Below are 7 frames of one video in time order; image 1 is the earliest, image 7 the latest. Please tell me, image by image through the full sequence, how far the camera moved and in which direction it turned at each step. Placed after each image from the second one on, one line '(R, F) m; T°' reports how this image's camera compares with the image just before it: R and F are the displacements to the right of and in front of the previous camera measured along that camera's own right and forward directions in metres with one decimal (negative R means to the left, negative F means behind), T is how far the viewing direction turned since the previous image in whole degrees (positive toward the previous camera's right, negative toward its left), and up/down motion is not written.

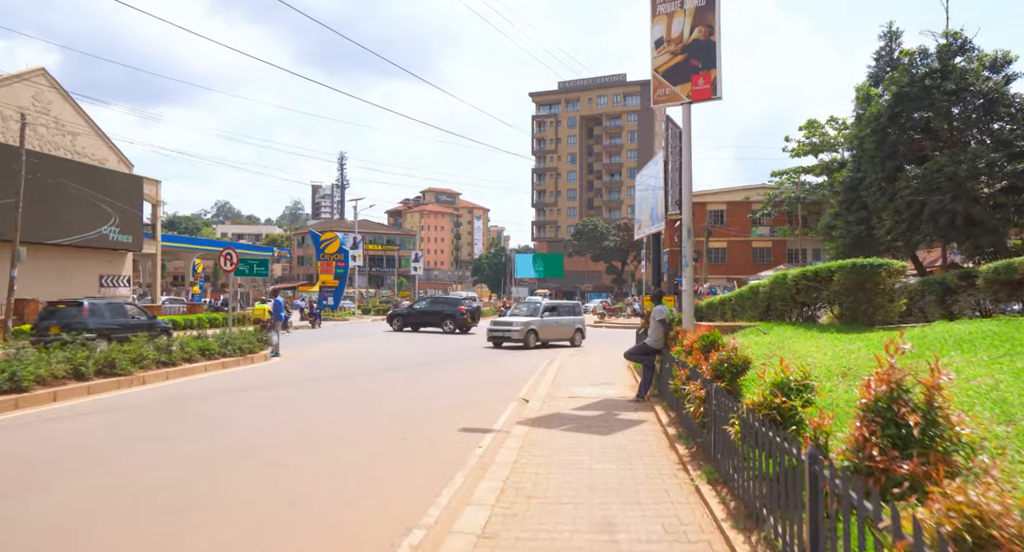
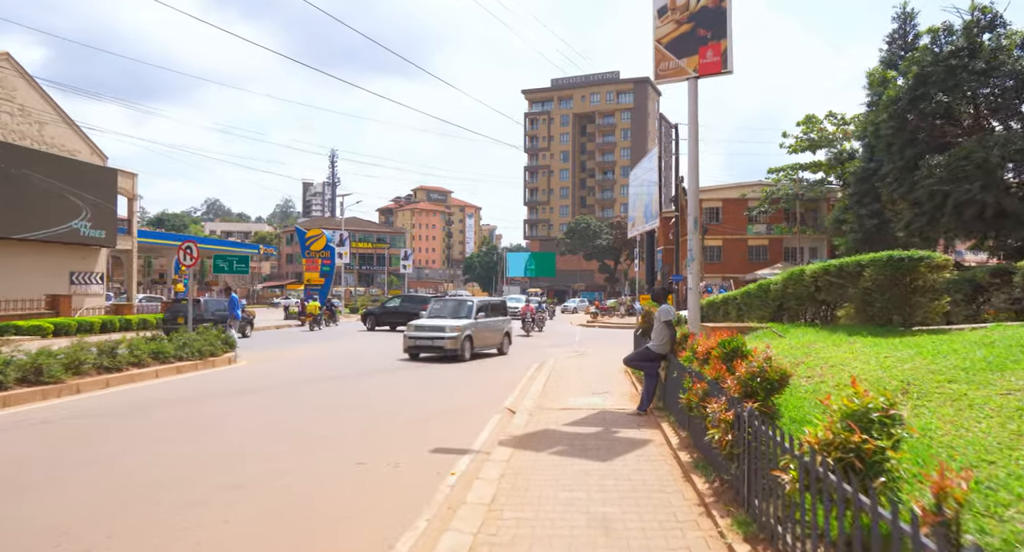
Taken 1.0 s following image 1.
(+0.1, +1.3) m; +1°
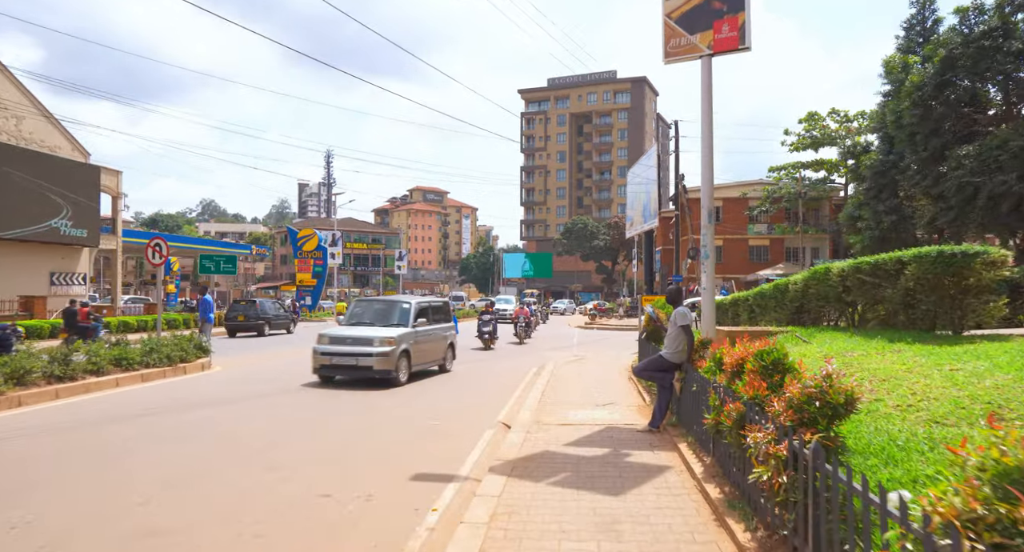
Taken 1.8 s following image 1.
(0.0, +1.1) m; 0°
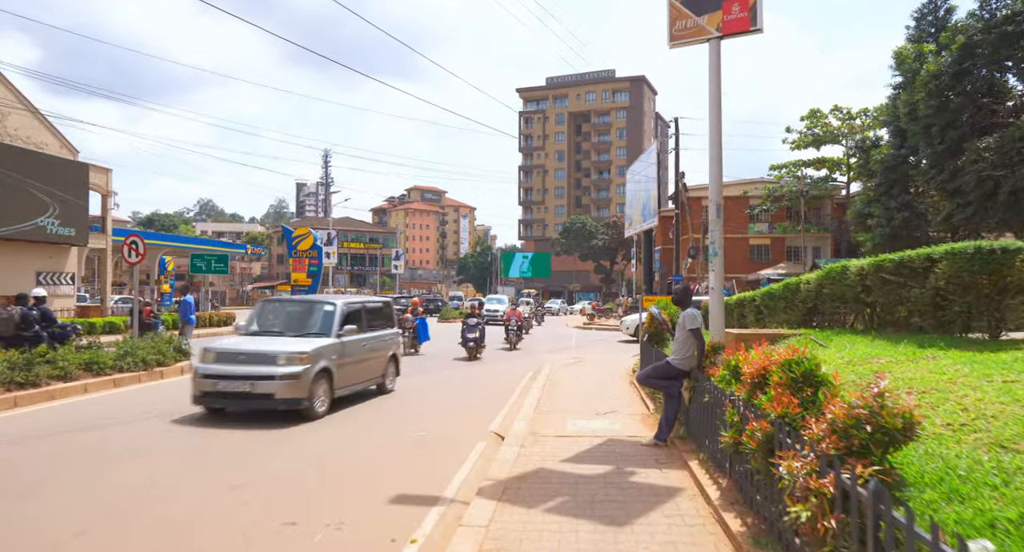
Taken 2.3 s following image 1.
(+0.1, +0.7) m; 0°
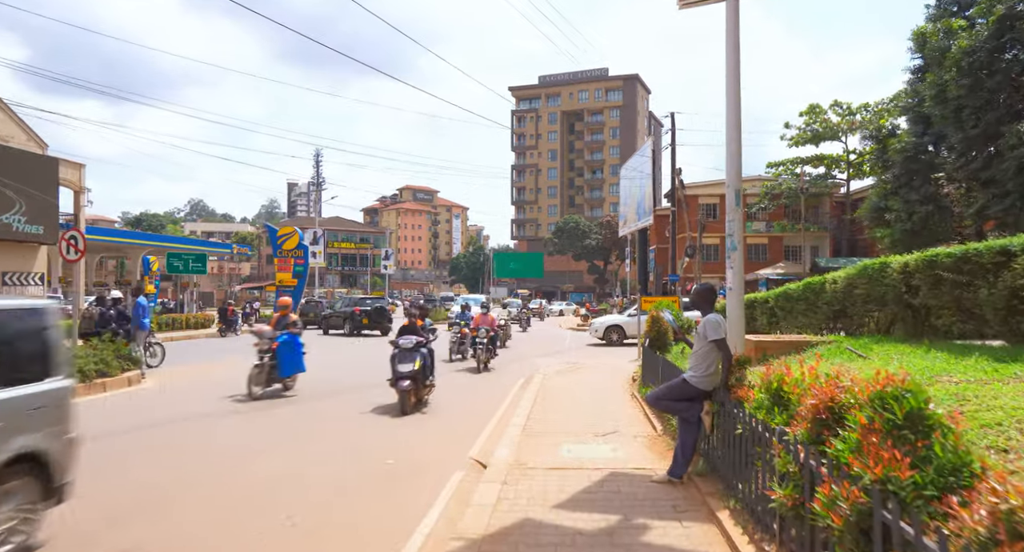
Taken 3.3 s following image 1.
(+0.1, +1.4) m; +1°
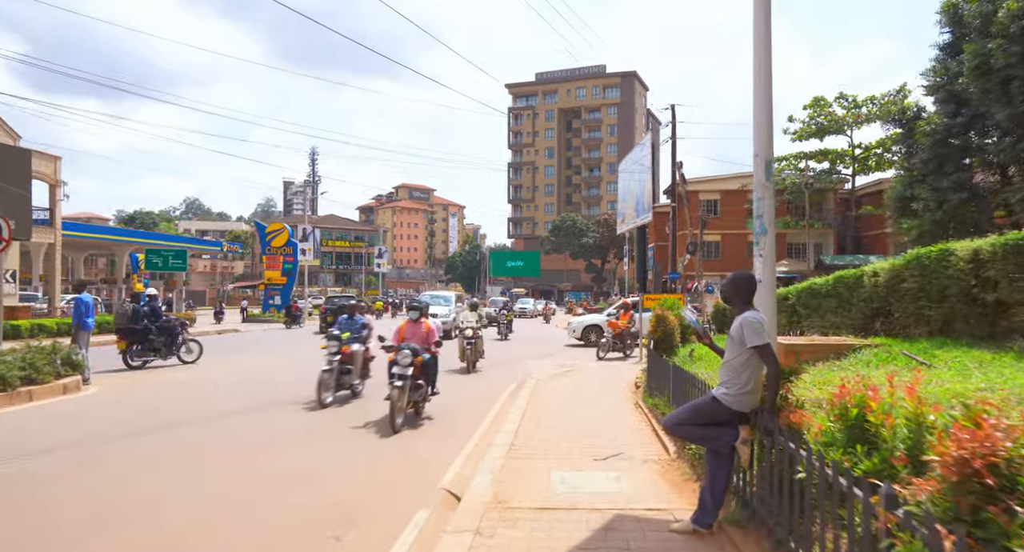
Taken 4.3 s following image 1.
(+0.2, +1.4) m; 0°
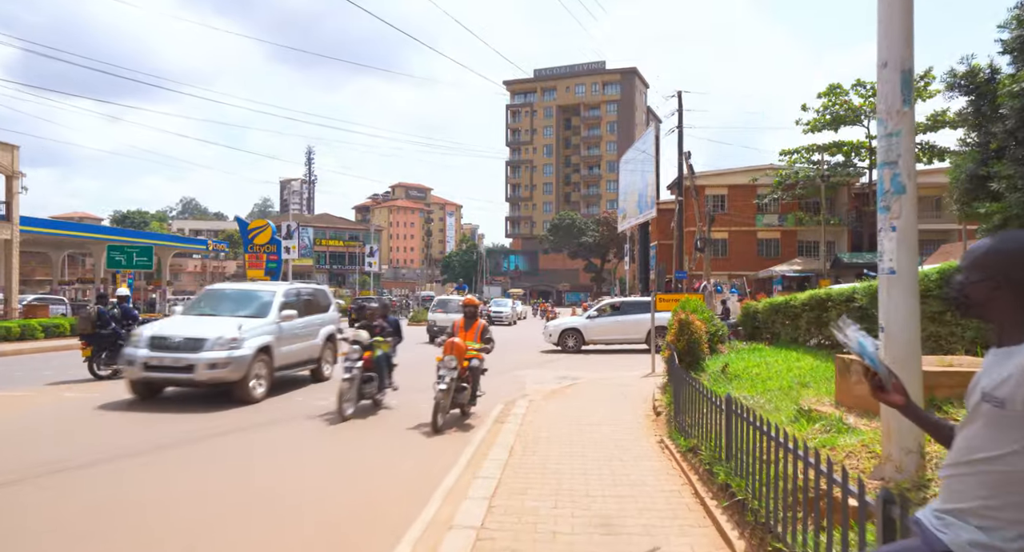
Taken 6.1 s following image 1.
(+0.2, +2.7) m; 0°
